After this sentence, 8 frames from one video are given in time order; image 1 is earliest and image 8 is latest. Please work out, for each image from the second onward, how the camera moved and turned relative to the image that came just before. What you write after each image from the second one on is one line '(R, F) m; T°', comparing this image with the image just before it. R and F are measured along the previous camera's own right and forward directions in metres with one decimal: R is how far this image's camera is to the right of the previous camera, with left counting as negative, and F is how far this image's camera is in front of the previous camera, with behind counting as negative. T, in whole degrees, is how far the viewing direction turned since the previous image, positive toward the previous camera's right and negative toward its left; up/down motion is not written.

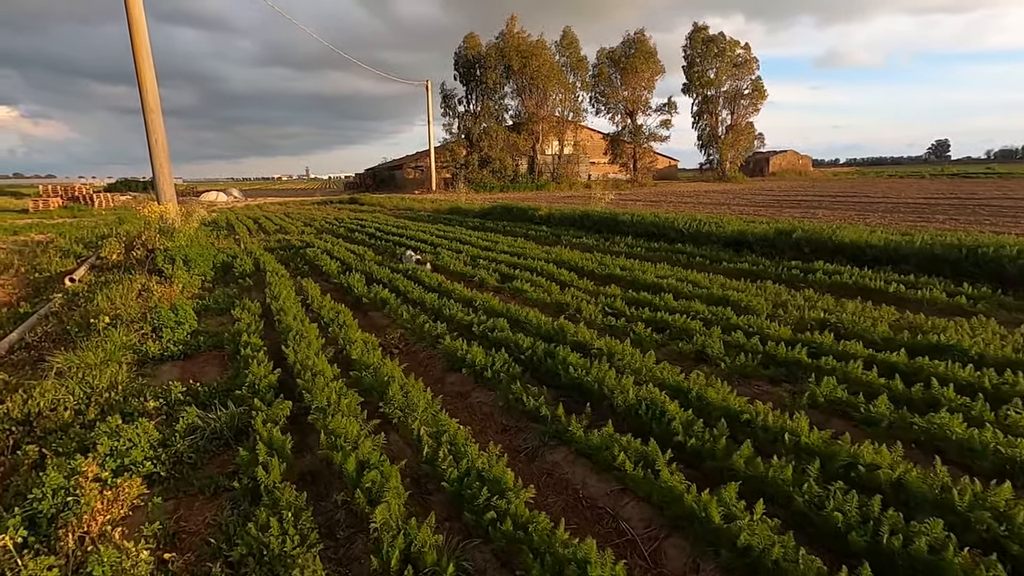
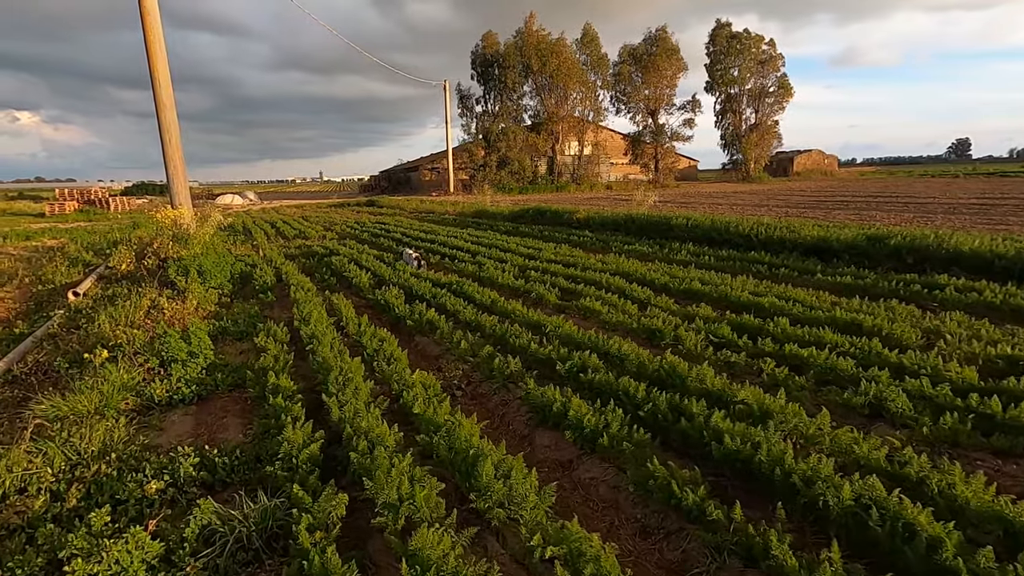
(-0.7, +1.2) m; -1°
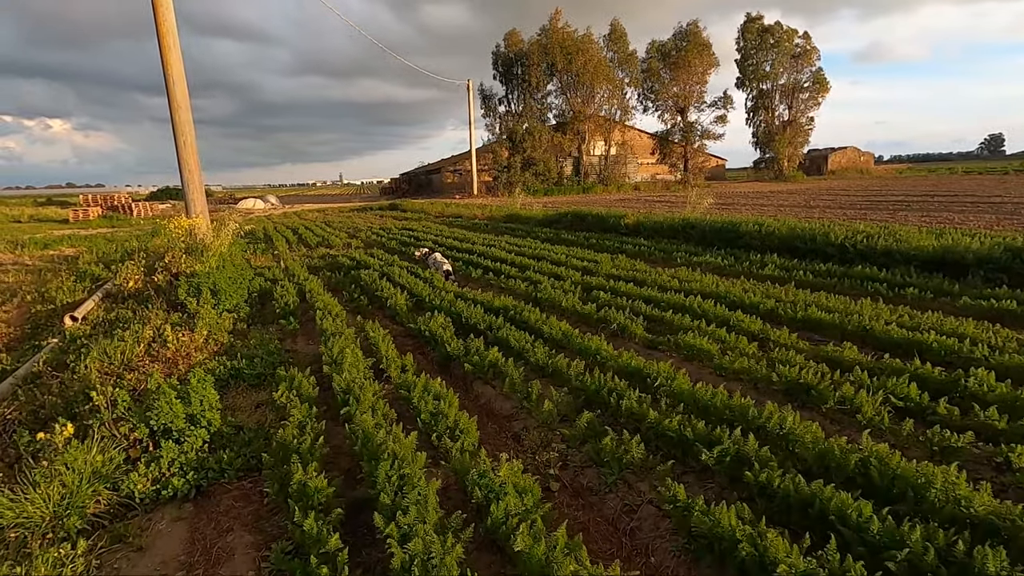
(-0.7, +1.4) m; -2°
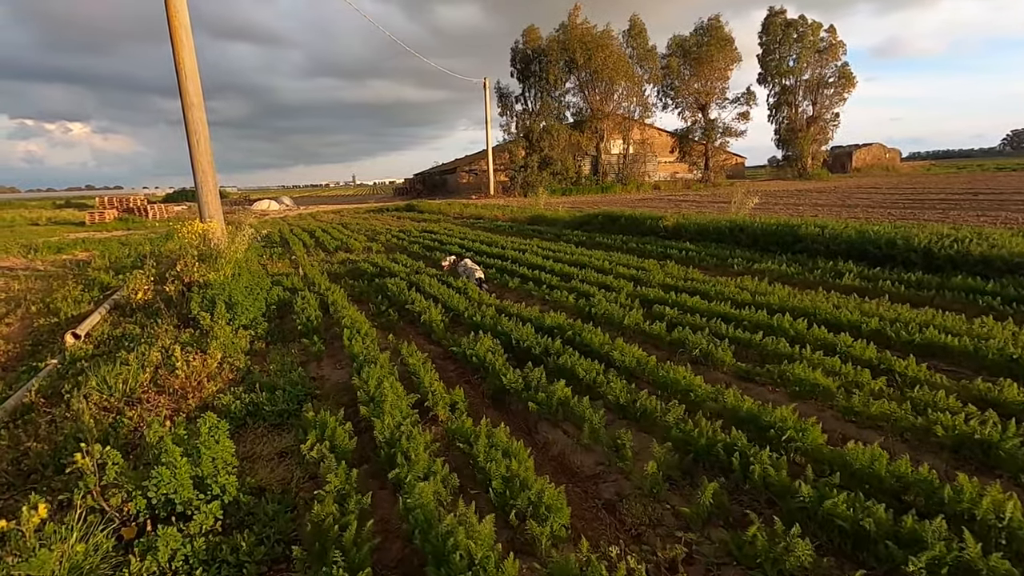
(-0.5, +0.9) m; -1°
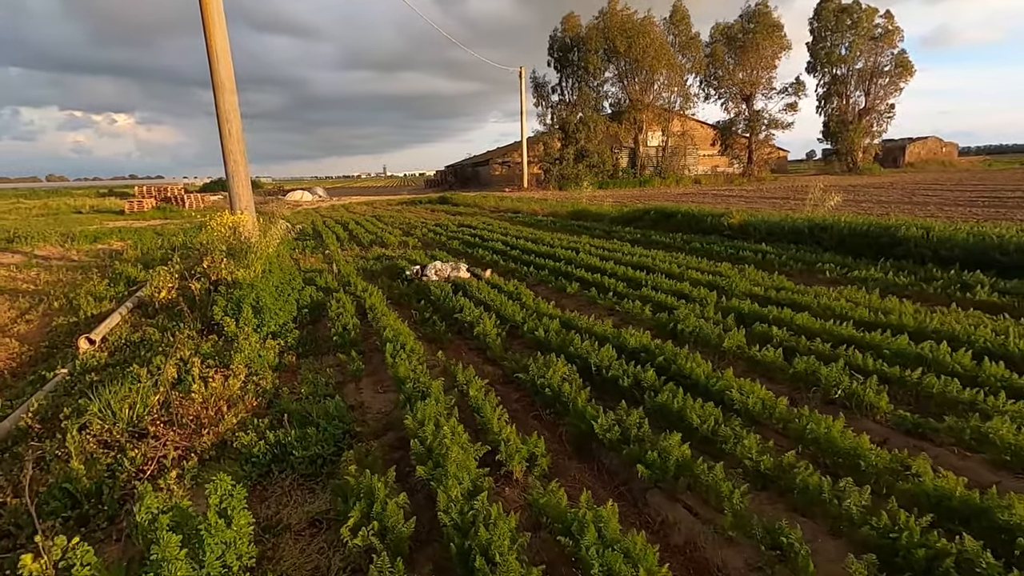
(-0.5, +1.0) m; -3°
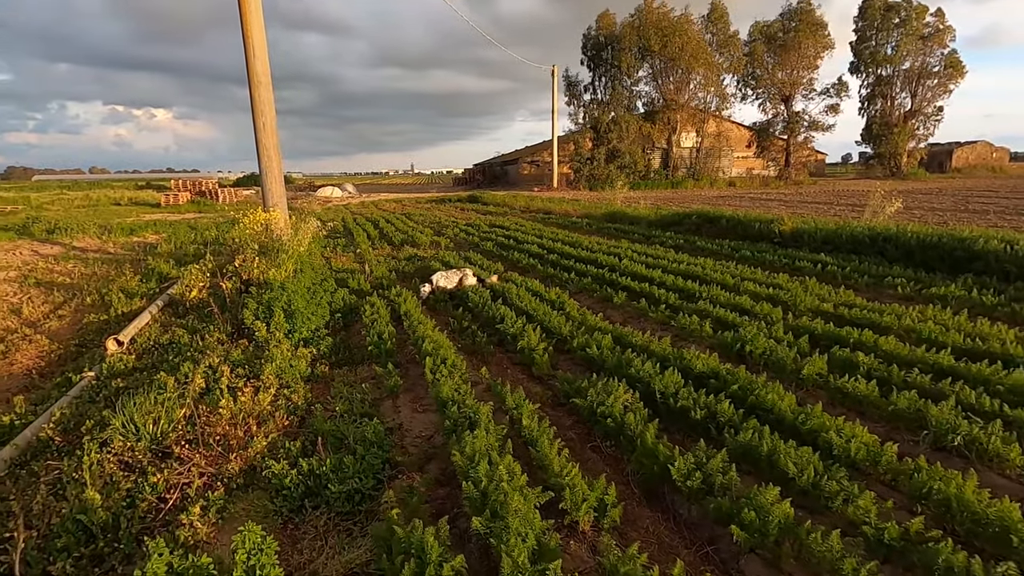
(-0.3, +0.5) m; -3°
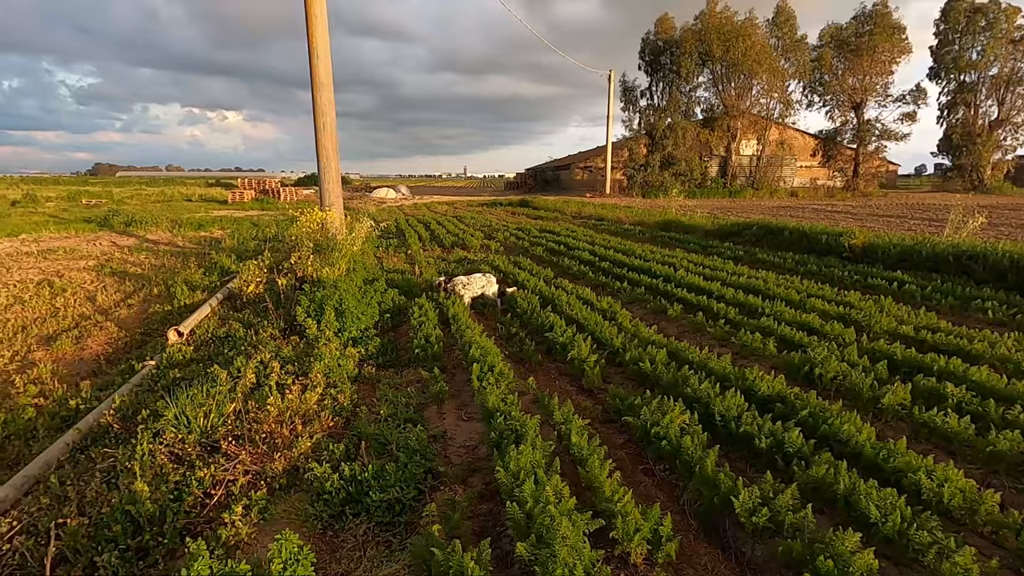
(0.0, +0.2) m; -5°
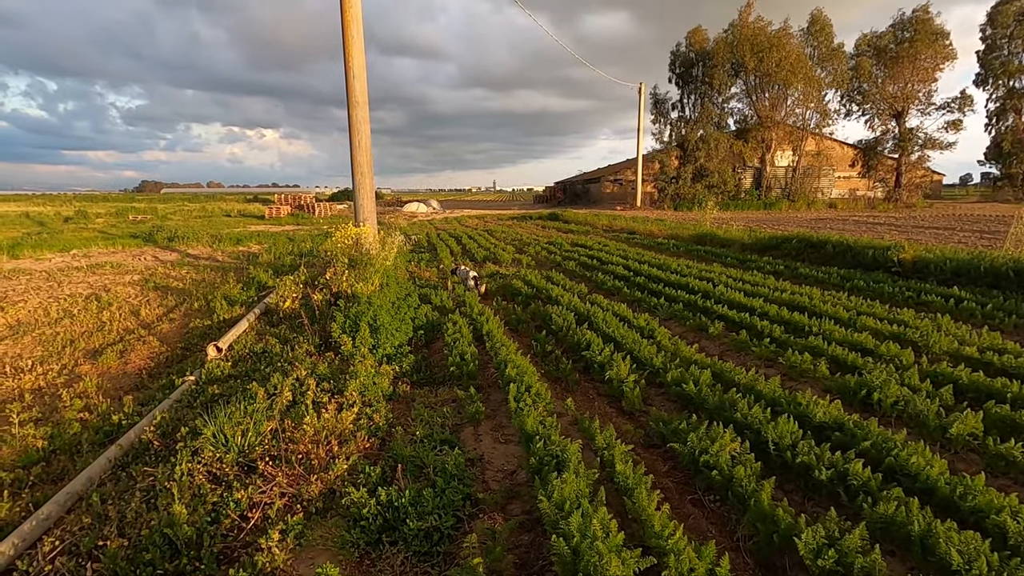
(-0.1, +0.1) m; -3°
